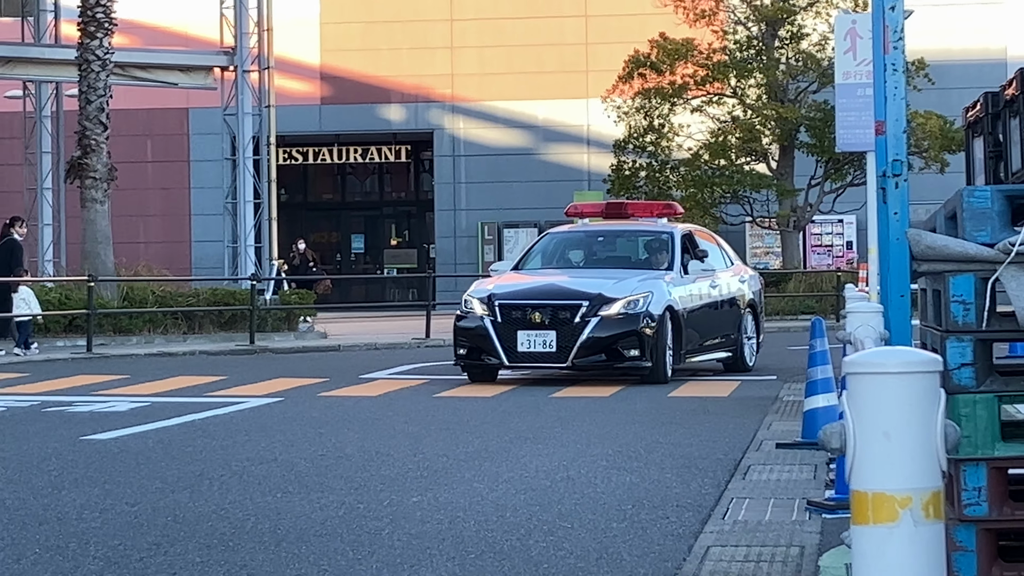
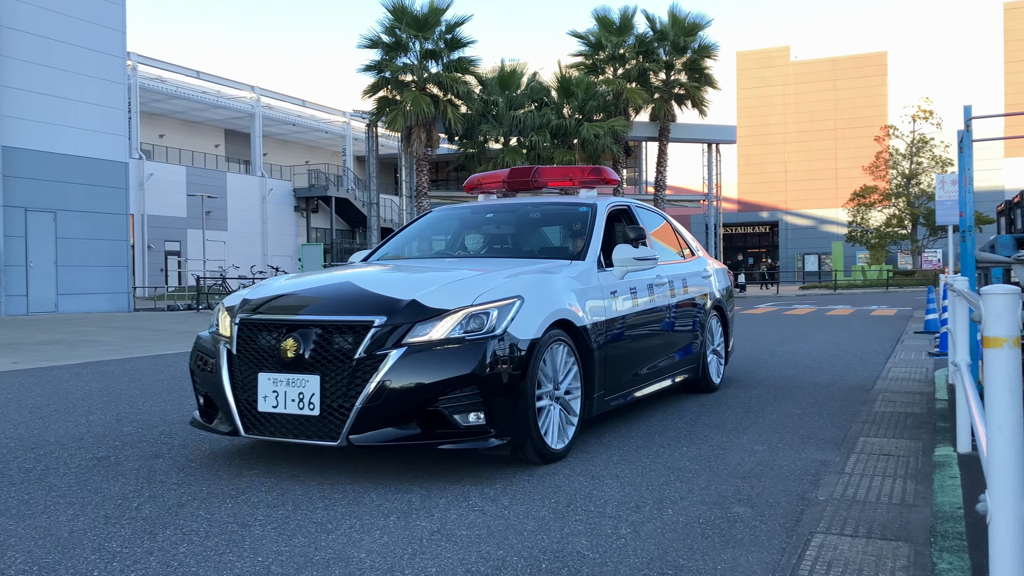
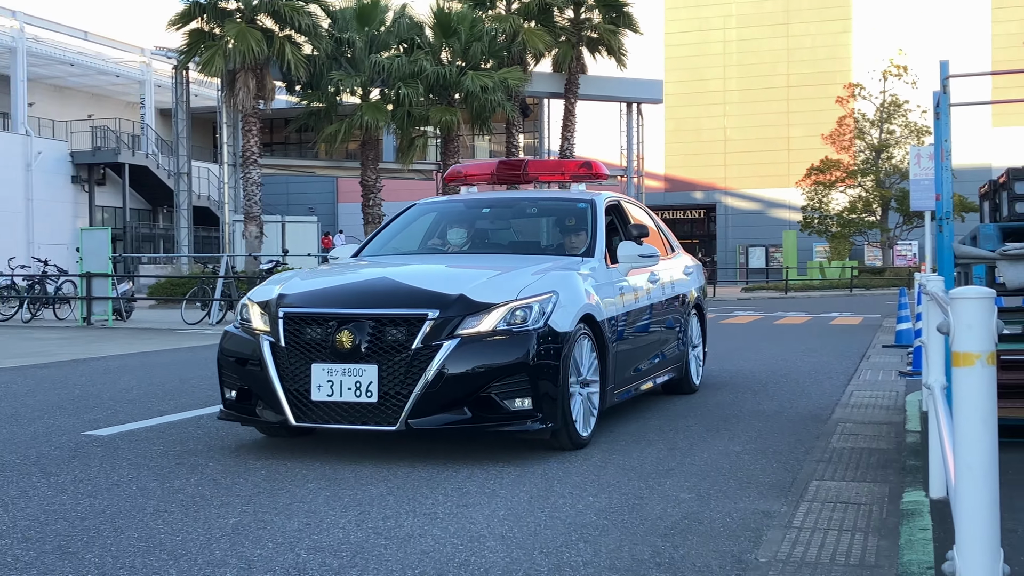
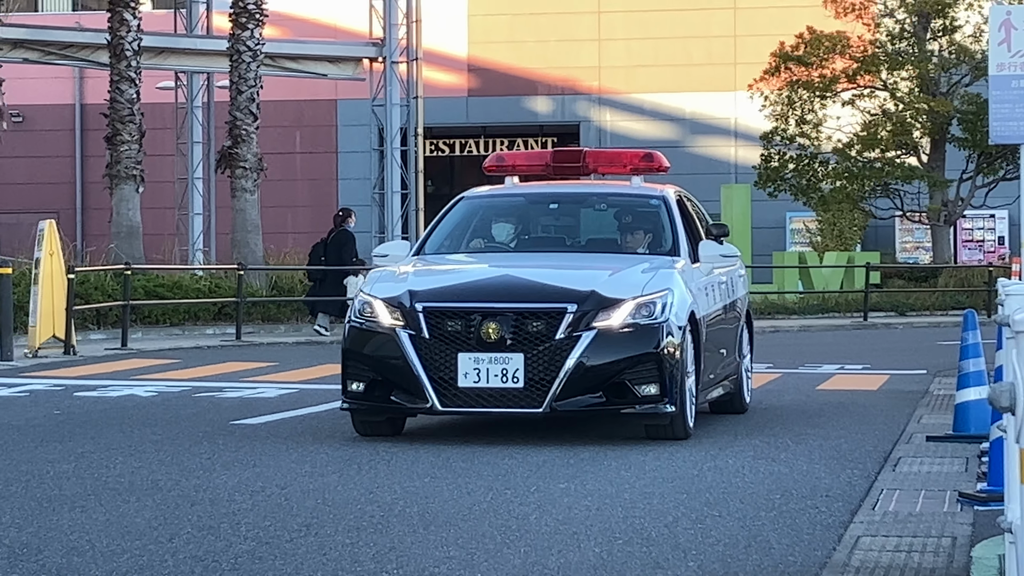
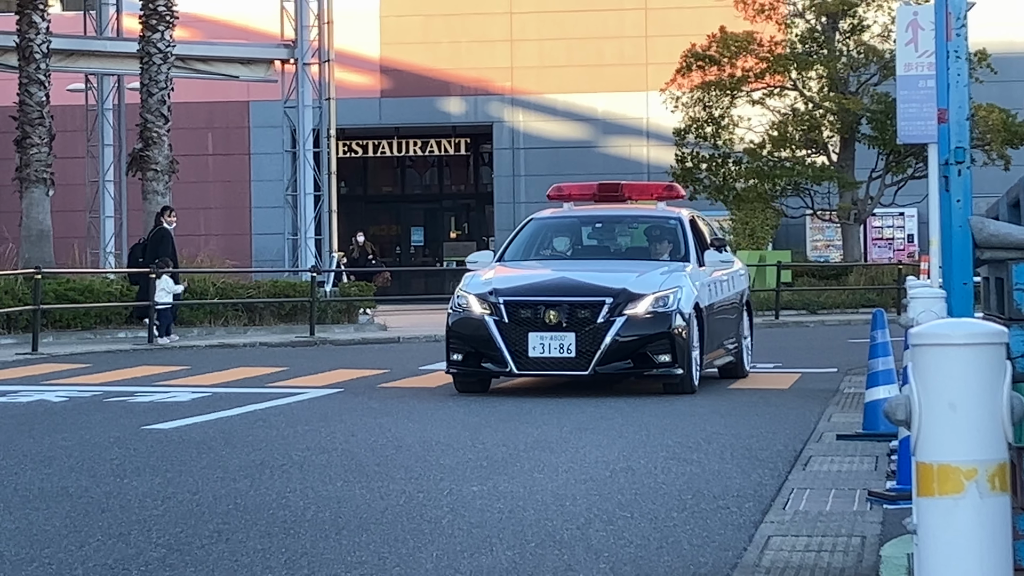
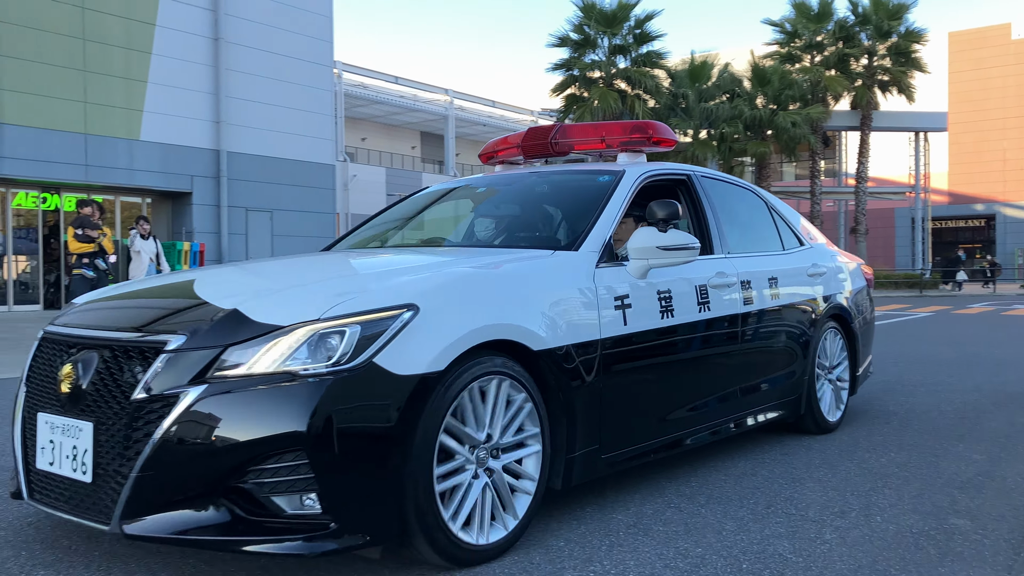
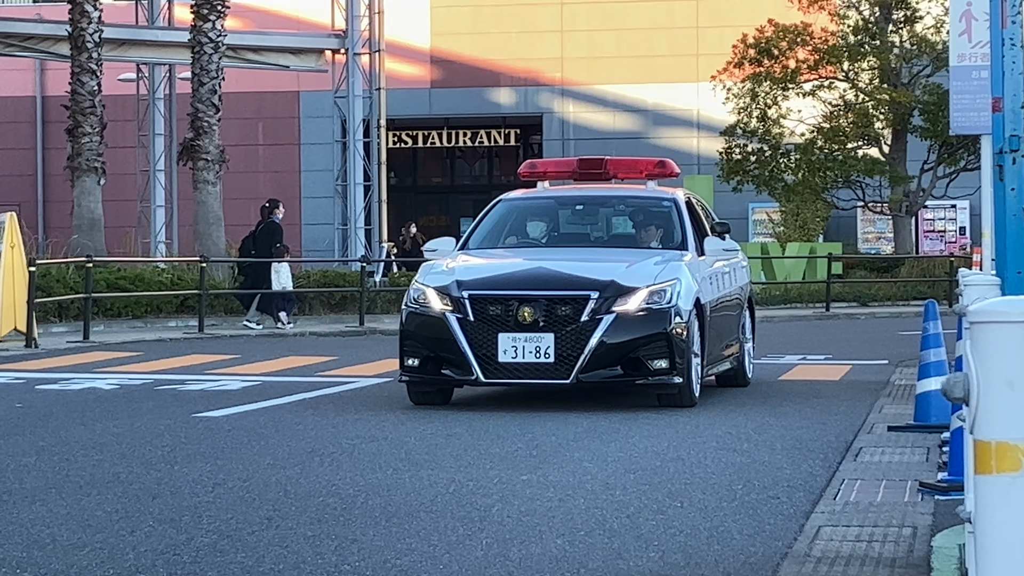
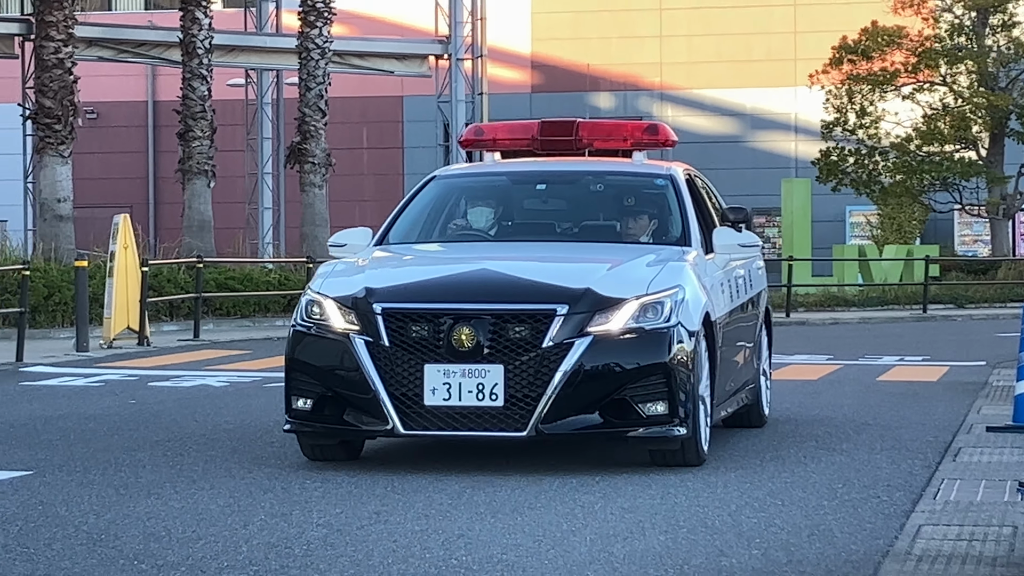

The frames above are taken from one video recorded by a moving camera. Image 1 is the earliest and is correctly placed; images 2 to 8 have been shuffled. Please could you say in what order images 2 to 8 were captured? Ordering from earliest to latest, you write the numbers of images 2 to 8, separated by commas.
5, 7, 4, 8, 3, 2, 6
